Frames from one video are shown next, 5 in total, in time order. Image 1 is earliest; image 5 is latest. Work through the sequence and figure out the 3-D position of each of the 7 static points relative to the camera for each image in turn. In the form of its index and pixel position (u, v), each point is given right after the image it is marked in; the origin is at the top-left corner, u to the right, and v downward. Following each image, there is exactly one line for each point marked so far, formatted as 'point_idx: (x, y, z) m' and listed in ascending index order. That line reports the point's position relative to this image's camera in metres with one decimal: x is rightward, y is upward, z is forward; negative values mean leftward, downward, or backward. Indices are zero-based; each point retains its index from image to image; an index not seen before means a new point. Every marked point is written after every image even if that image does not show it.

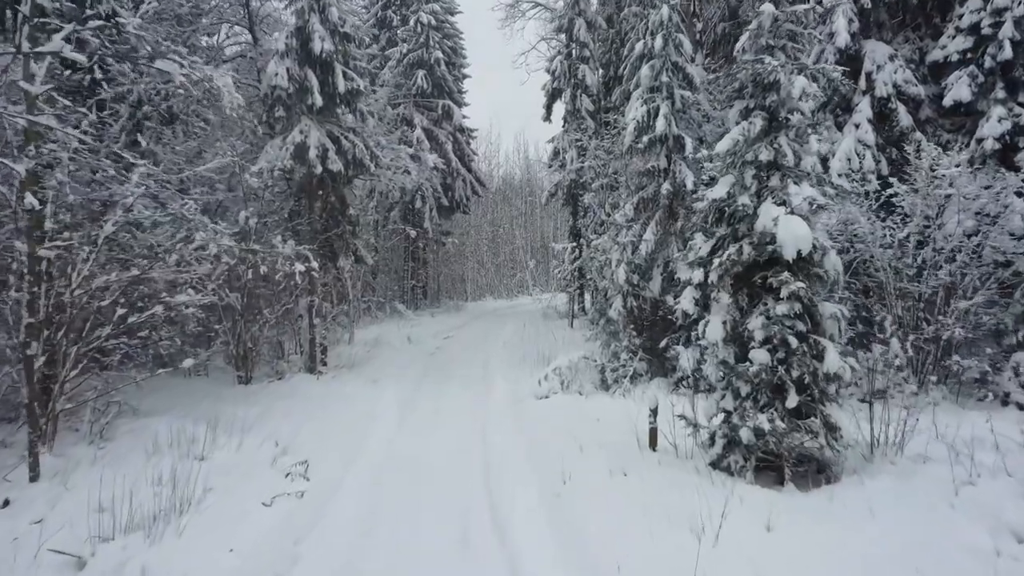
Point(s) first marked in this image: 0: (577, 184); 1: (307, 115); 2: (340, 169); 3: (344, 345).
0: (+1.9, +3.0, +17.8) m
1: (-3.8, +3.2, +11.7) m
2: (-3.2, +2.2, +11.7) m
3: (-4.2, -1.4, +15.6) m
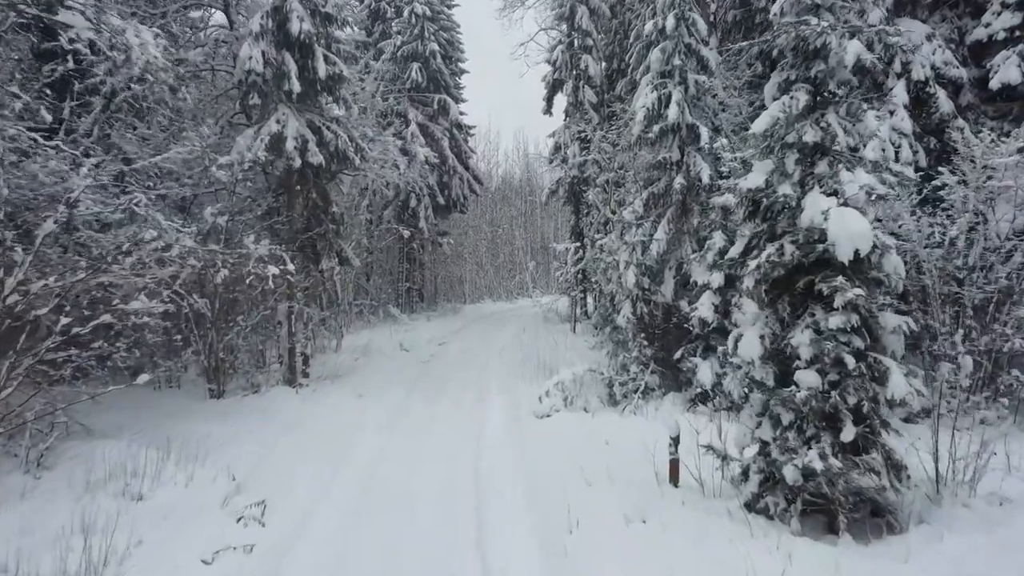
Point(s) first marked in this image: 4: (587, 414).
0: (+1.8, +2.9, +16.8) m
1: (-3.8, +3.1, +10.6) m
2: (-3.2, +2.1, +10.7) m
3: (-4.2, -1.5, +14.5) m
4: (+1.1, -1.8, +8.9) m
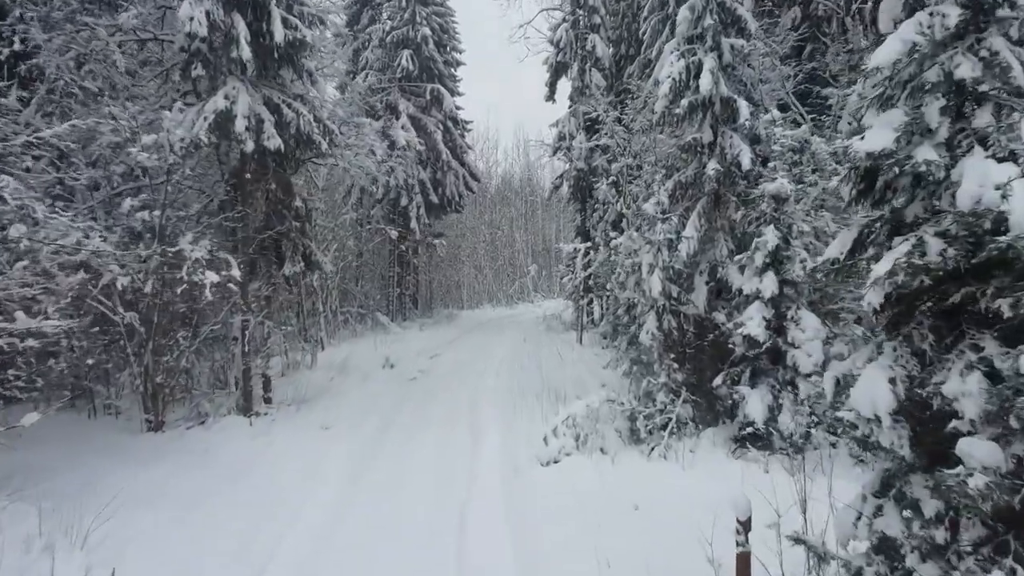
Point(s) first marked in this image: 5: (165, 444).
0: (+1.8, +2.7, +15.0) m
1: (-3.9, +3.0, +8.8) m
2: (-3.3, +2.0, +8.9) m
3: (-4.2, -1.7, +12.7) m
4: (+1.0, -1.9, +7.1) m
5: (-4.6, -2.0, +8.4) m
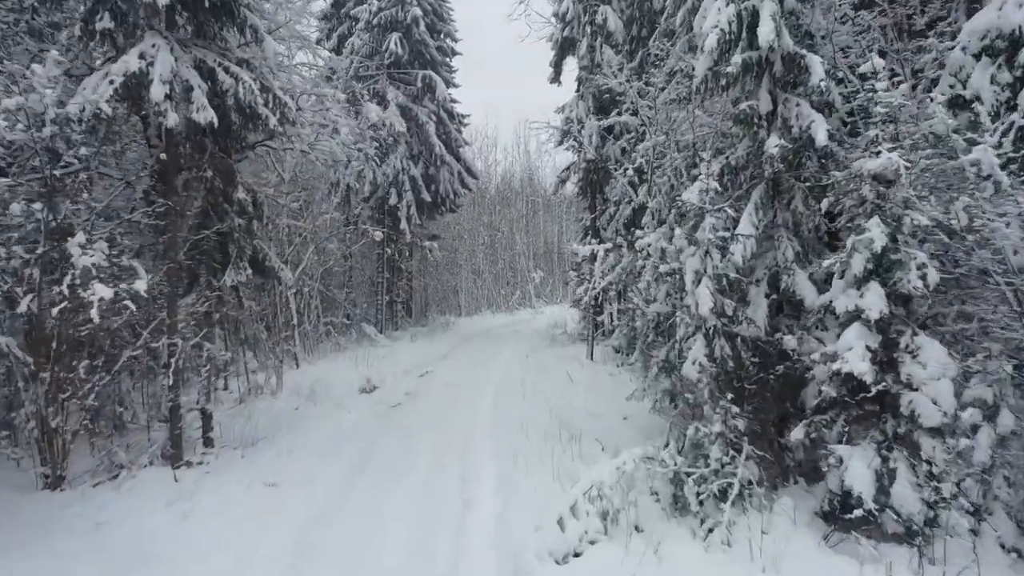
0: (+1.8, +2.6, +13.0) m
1: (-3.9, +2.8, +6.9) m
2: (-3.3, +1.8, +6.9) m
3: (-4.2, -1.8, +10.7) m
4: (+1.1, -2.0, +5.1) m
5: (-4.6, -2.2, +6.4) m
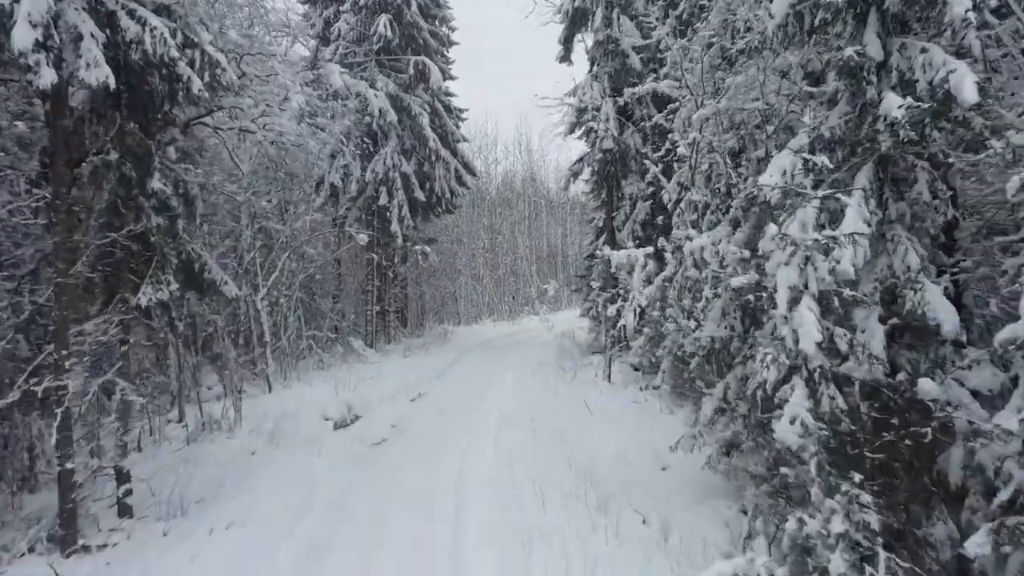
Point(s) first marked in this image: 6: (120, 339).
0: (+1.9, +2.4, +11.1) m
1: (-3.8, +2.6, +5.0) m
2: (-3.2, +1.6, +5.0) m
3: (-4.1, -2.1, +8.8) m
4: (+1.2, -2.2, +3.2) m
5: (-4.5, -2.4, +4.5) m
6: (-3.7, -0.5, +6.0) m
